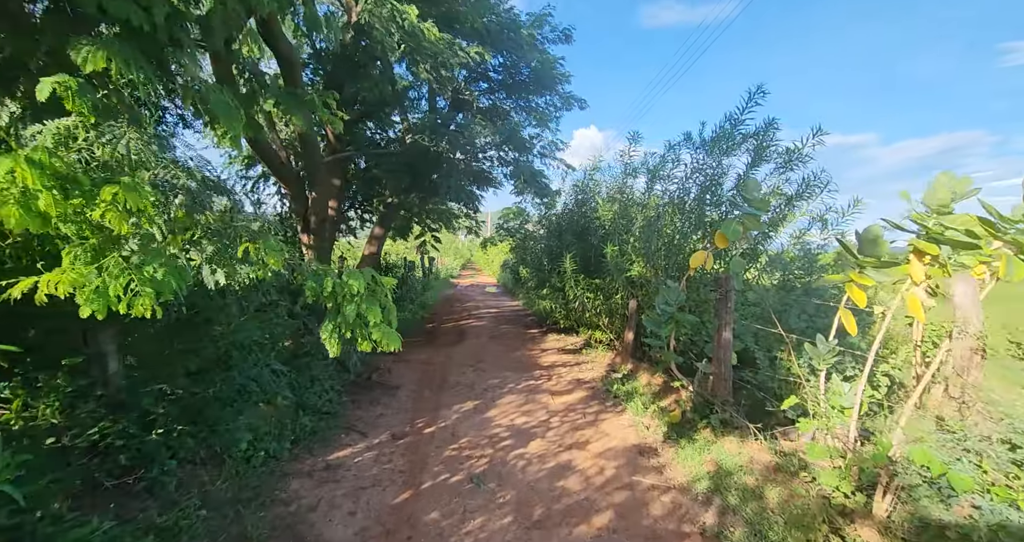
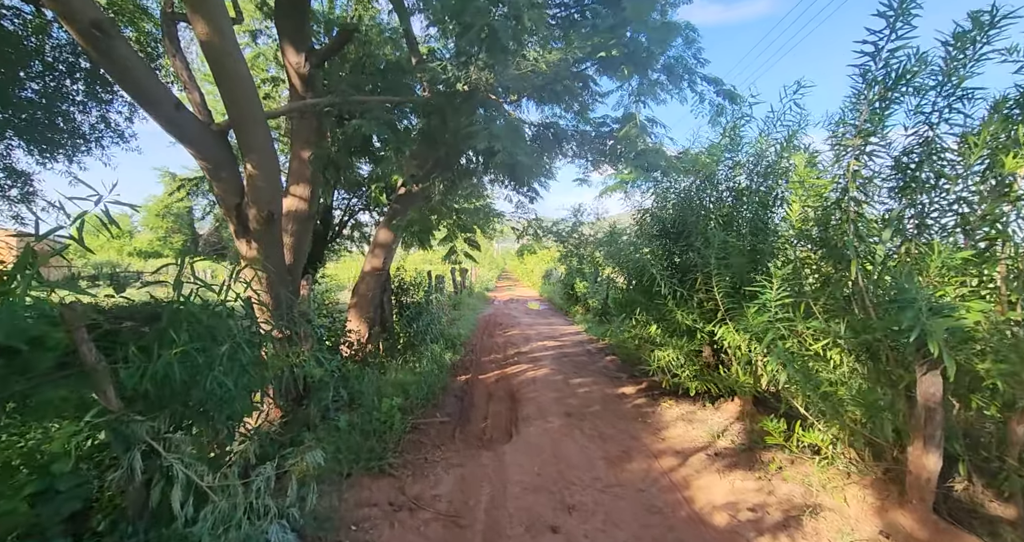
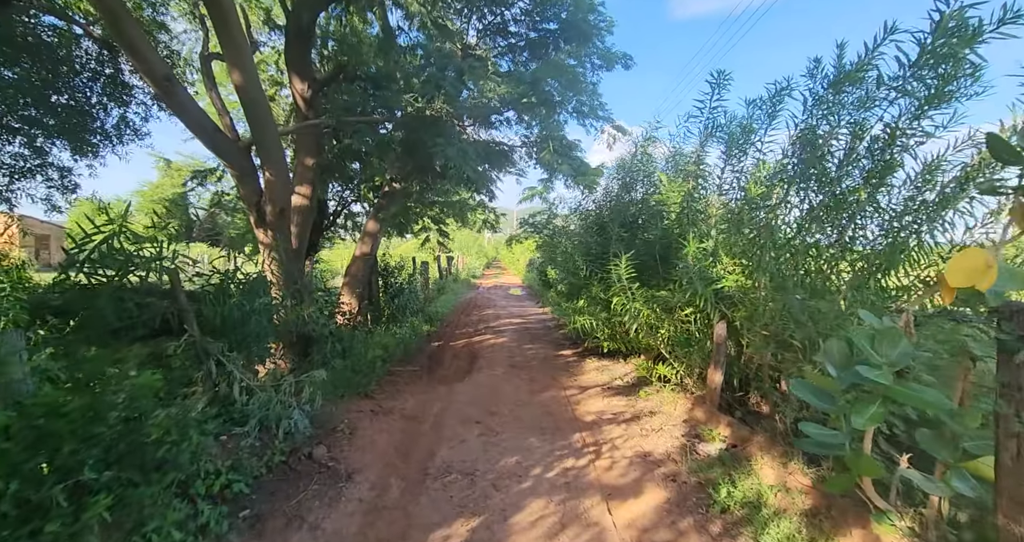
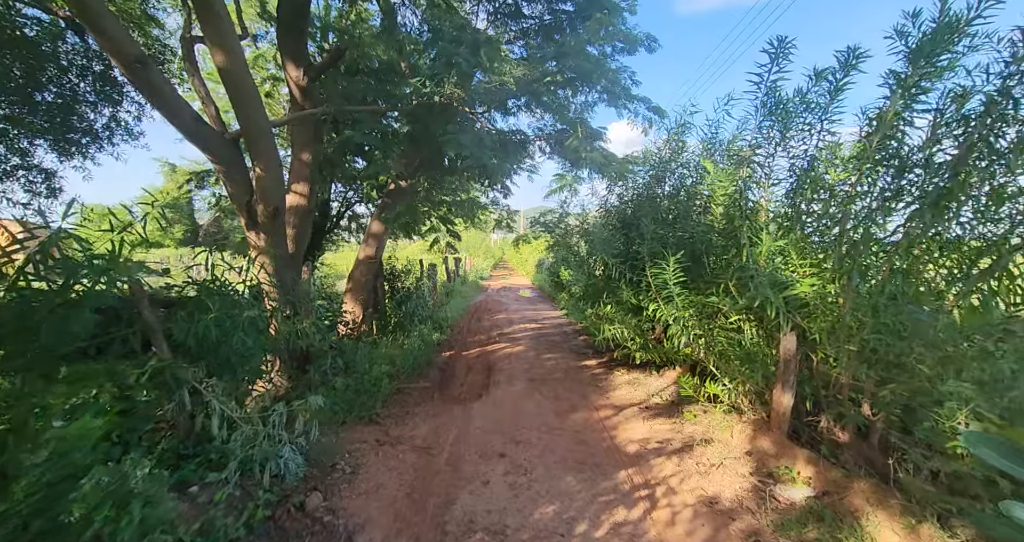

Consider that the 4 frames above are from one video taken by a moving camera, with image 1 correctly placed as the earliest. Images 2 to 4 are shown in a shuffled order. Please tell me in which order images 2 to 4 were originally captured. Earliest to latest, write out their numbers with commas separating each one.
3, 4, 2
